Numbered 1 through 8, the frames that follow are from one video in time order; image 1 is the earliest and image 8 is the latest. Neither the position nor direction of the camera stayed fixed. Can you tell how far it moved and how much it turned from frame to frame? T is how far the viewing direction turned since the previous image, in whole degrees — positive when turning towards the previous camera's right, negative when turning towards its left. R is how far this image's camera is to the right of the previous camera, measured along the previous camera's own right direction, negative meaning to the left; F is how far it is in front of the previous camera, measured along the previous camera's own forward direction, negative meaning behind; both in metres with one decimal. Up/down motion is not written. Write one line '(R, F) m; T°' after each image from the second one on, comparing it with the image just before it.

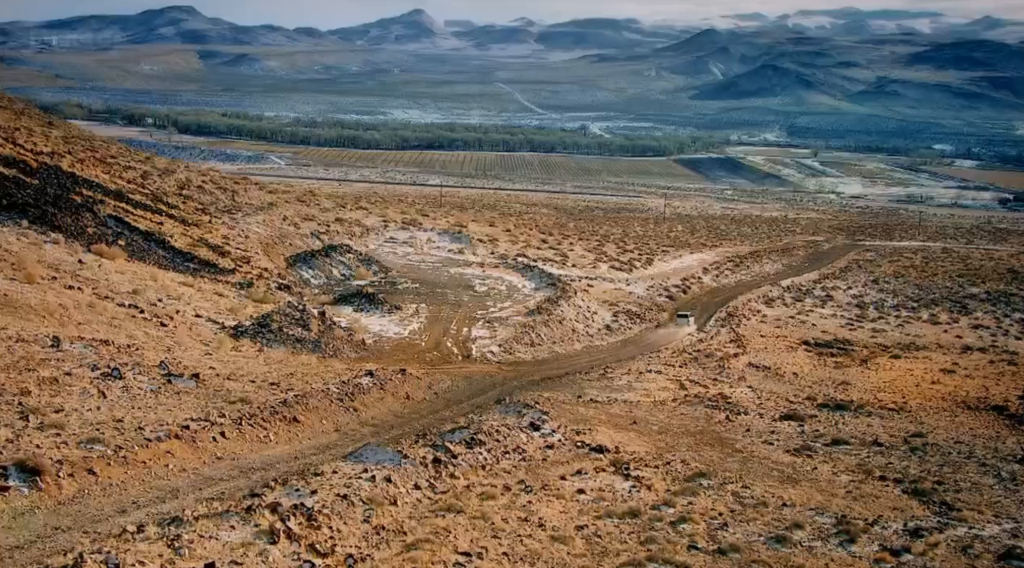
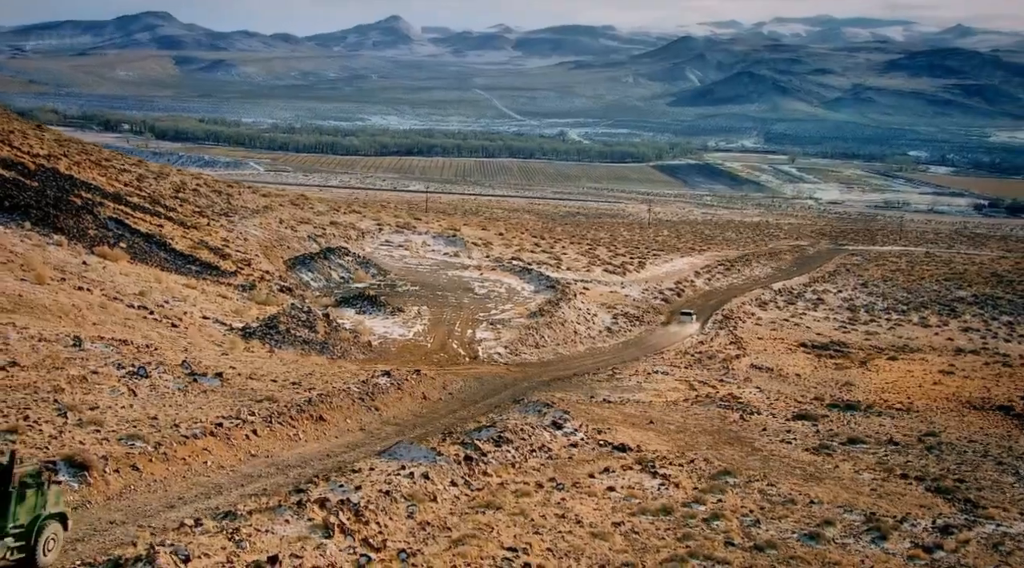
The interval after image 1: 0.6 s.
(-0.6, 0.0) m; +1°
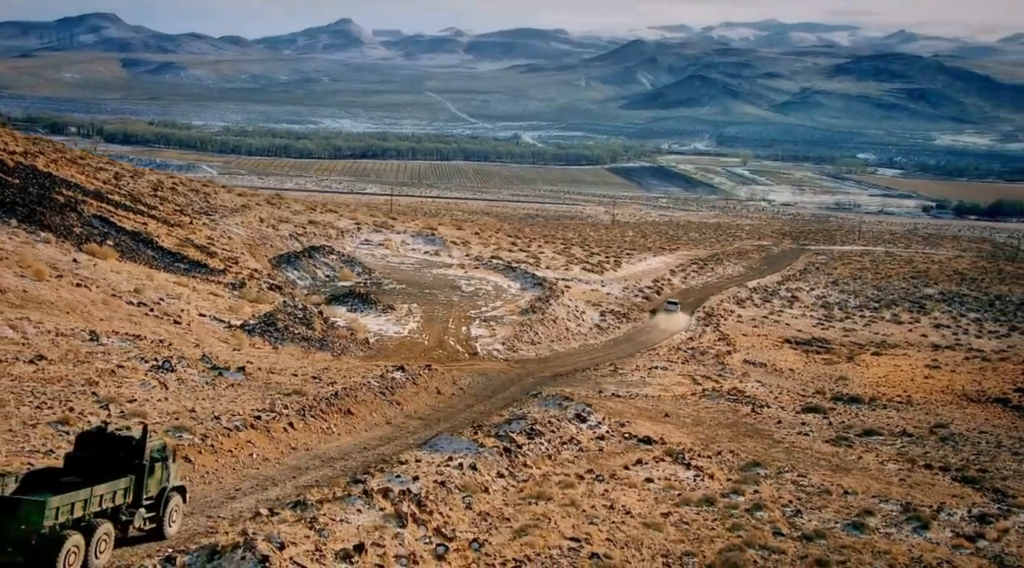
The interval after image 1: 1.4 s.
(-1.0, +0.2) m; +2°
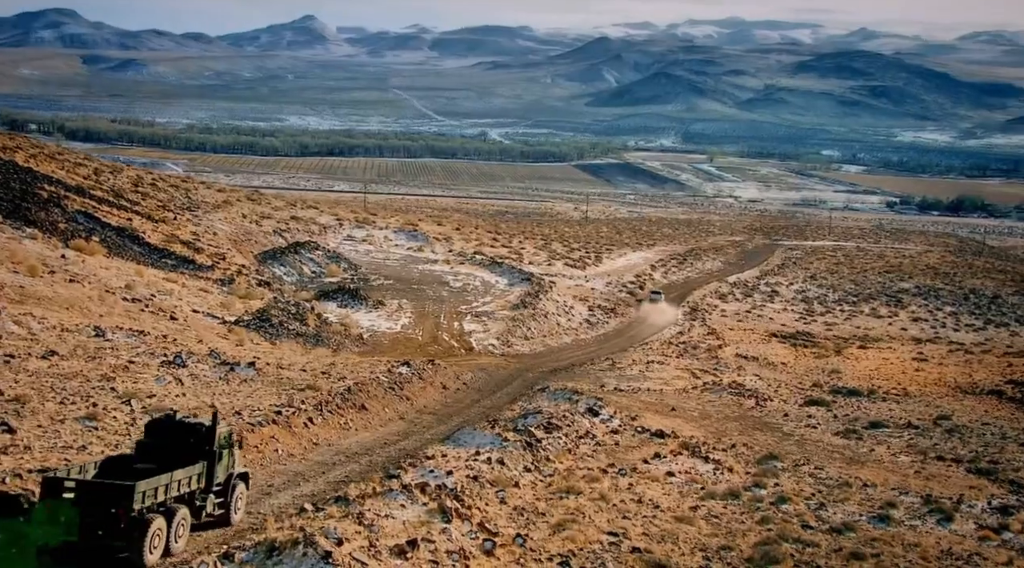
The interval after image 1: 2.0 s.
(-0.6, +0.2) m; +2°
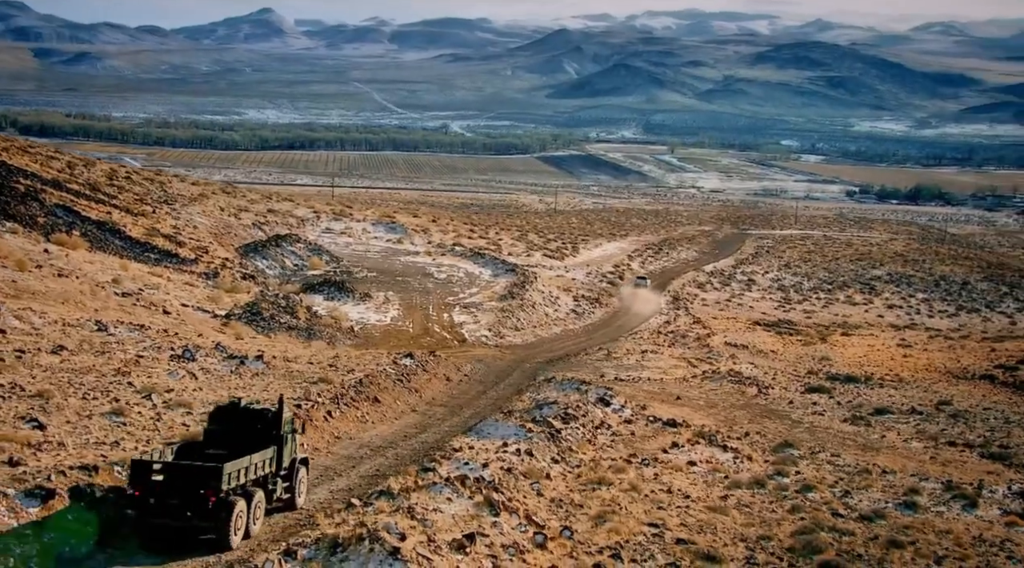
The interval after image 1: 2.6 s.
(-0.7, +0.3) m; +2°
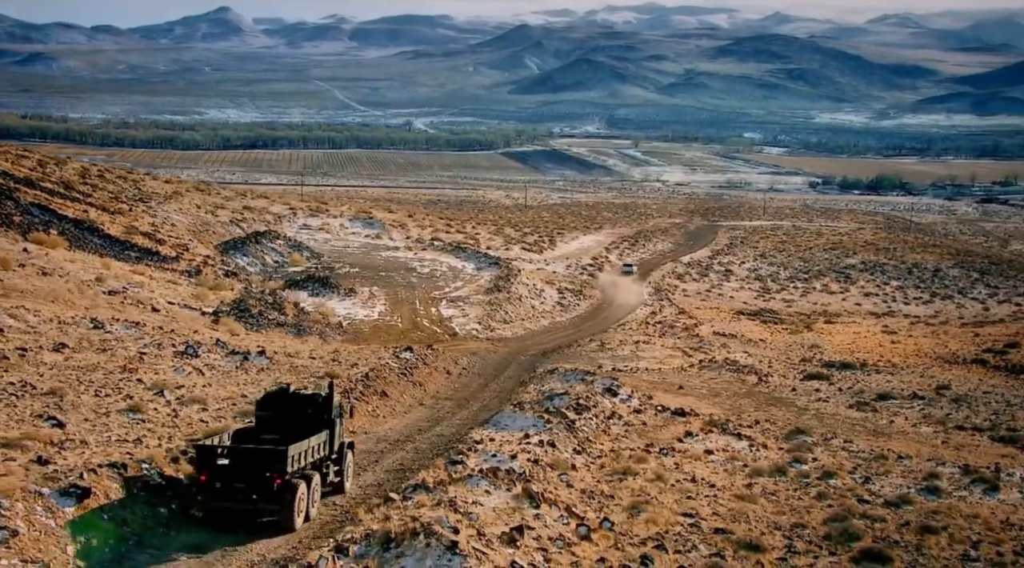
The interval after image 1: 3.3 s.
(-0.5, +0.3) m; +2°
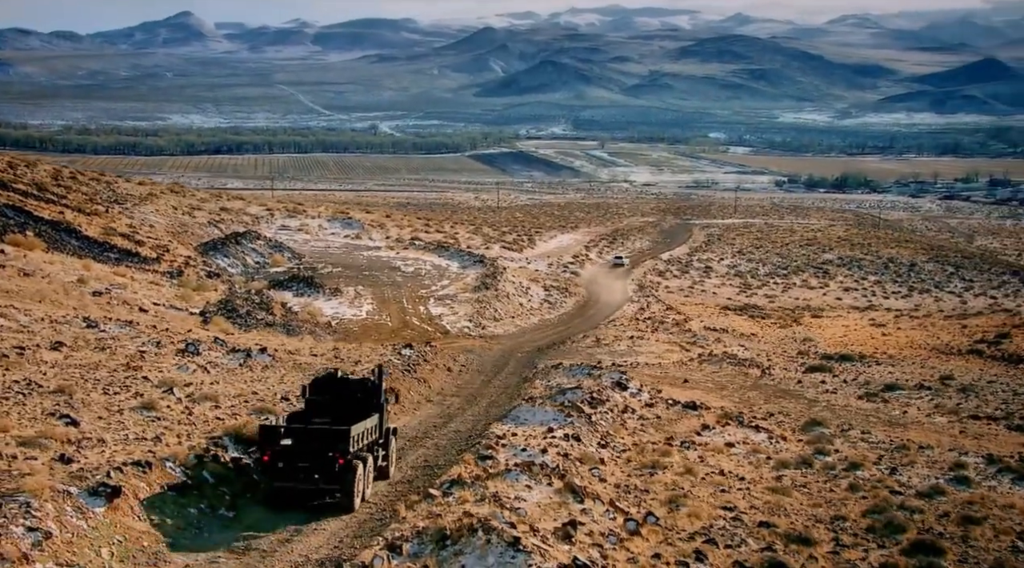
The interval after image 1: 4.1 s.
(-0.5, +0.5) m; +2°
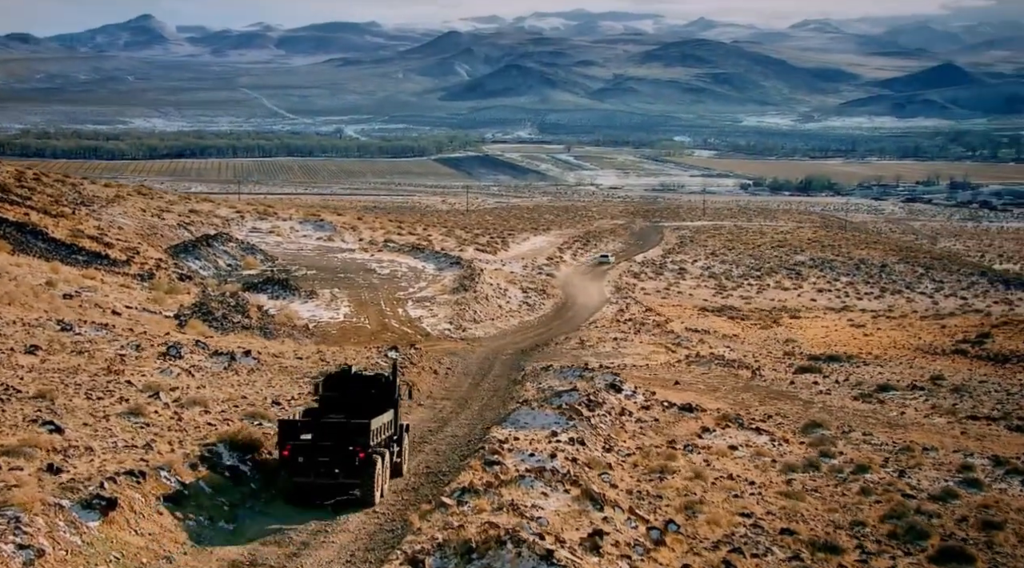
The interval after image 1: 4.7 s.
(-0.3, +0.5) m; +2°
